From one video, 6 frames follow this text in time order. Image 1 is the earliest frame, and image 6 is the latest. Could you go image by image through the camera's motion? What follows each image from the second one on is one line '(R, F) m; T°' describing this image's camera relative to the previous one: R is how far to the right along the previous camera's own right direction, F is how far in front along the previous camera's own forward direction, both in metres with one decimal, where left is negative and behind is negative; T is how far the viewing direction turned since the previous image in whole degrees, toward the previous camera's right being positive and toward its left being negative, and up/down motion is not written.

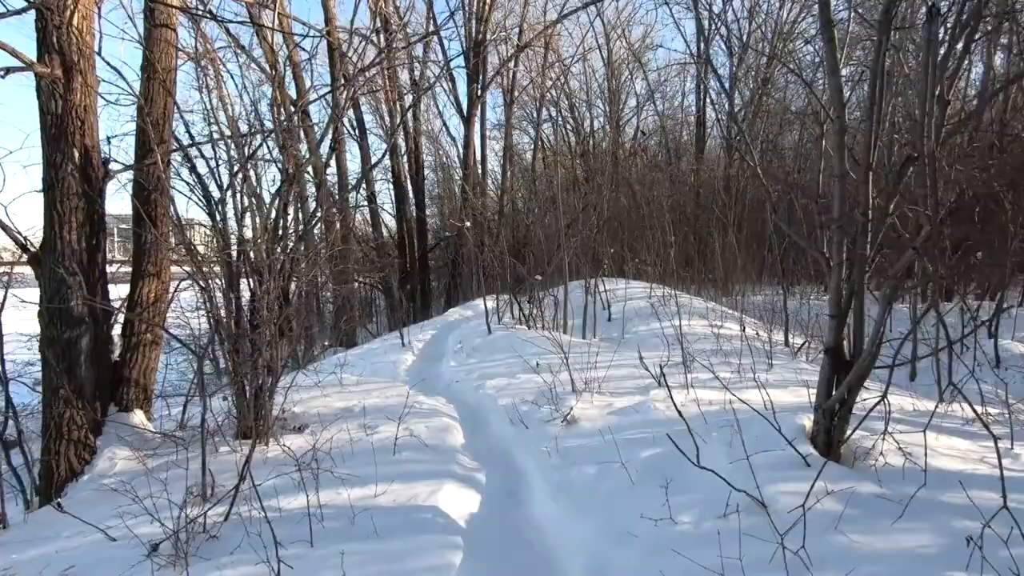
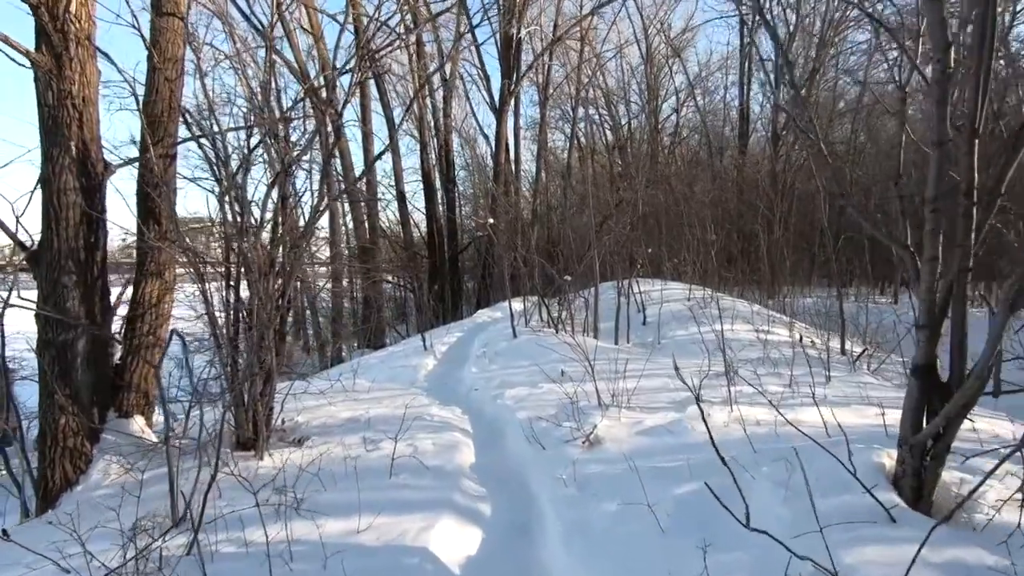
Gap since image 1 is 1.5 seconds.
(+0.2, +0.6) m; -4°
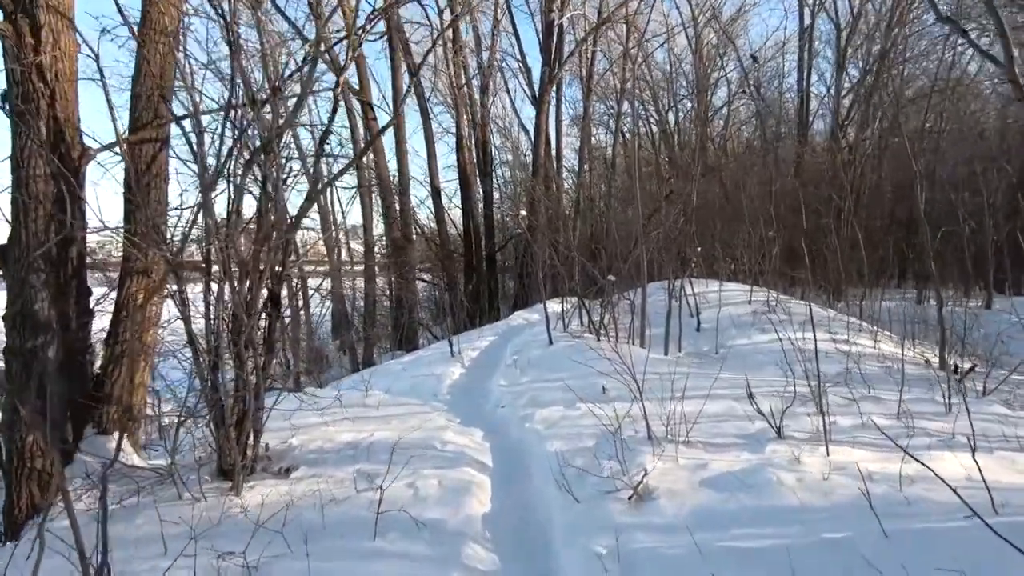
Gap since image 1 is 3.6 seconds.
(+0.1, +0.9) m; -5°
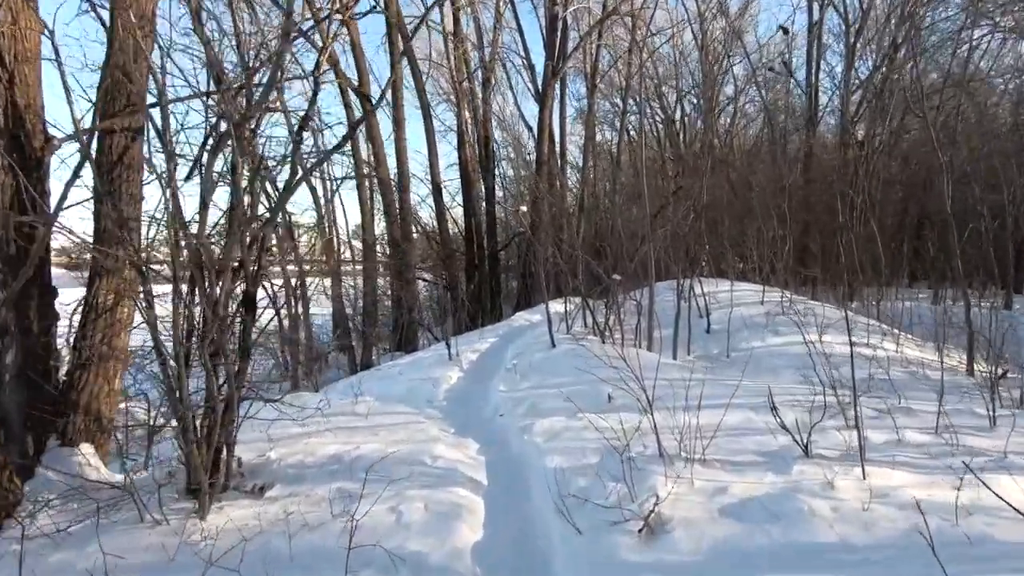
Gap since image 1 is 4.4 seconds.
(+0.1, +0.4) m; 0°
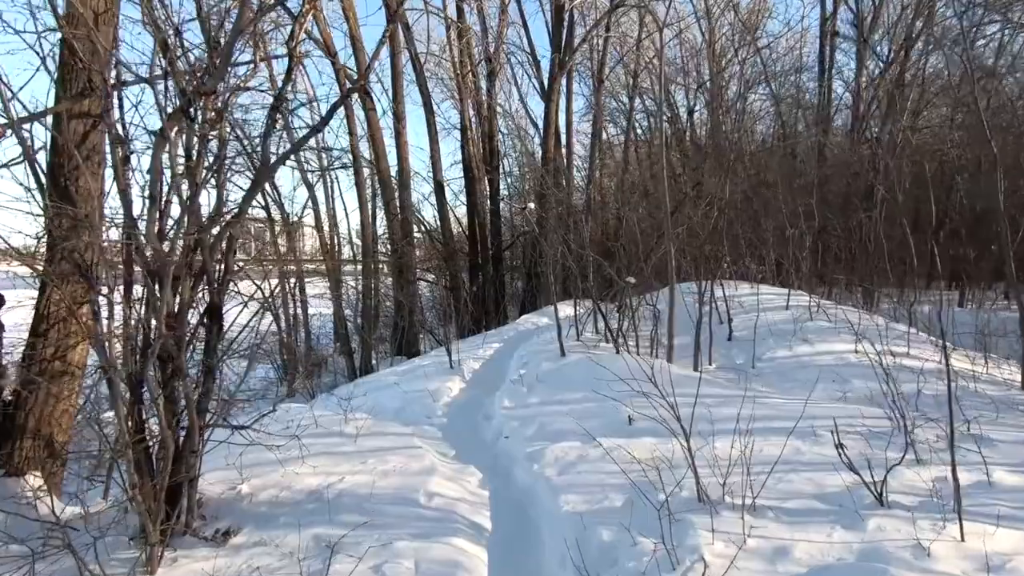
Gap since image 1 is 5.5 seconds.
(0.0, +0.6) m; 0°
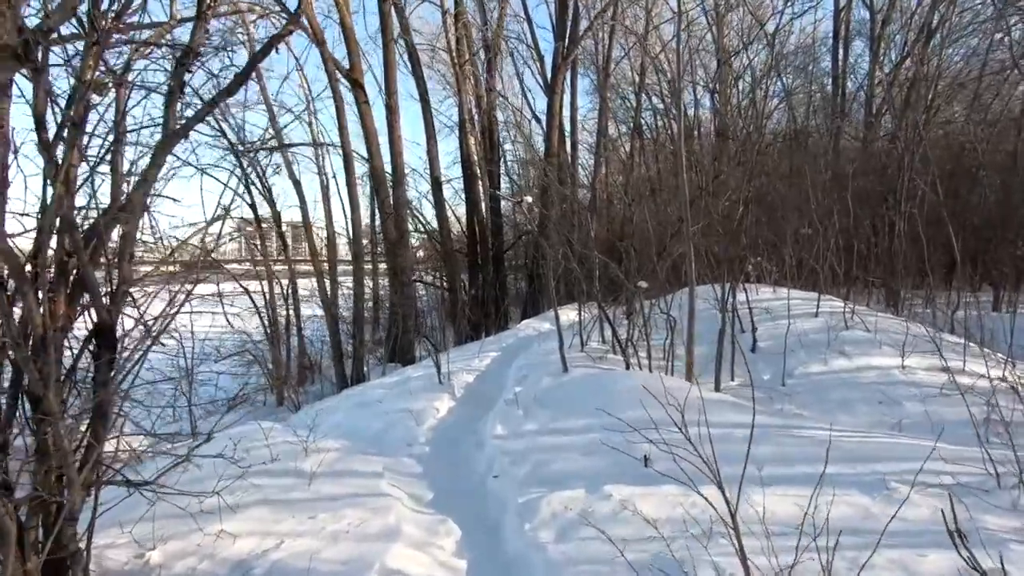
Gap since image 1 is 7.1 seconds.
(+0.1, +0.8) m; -1°
